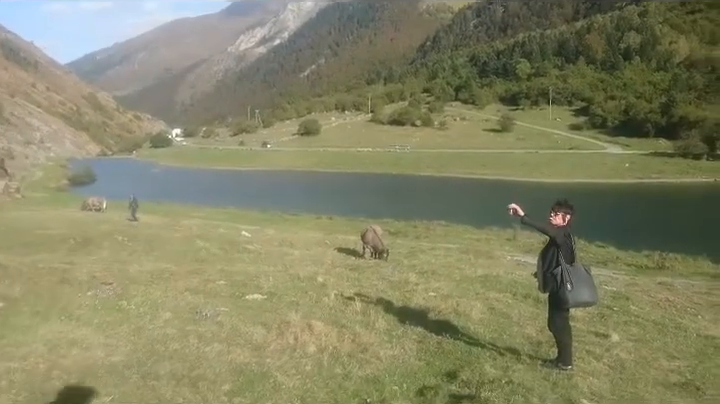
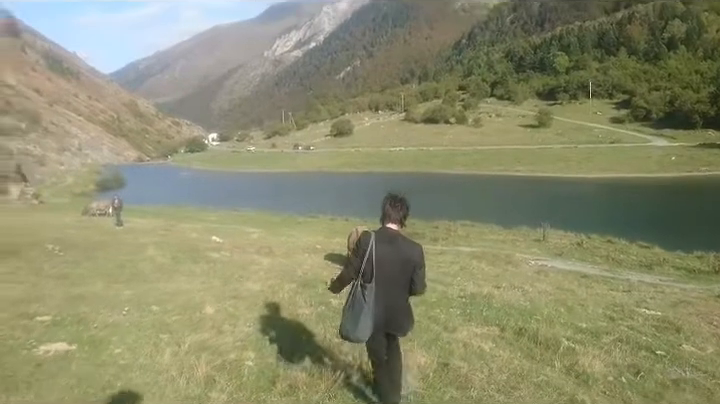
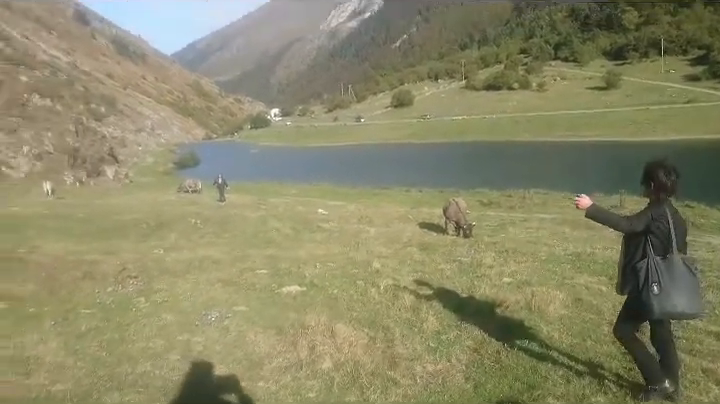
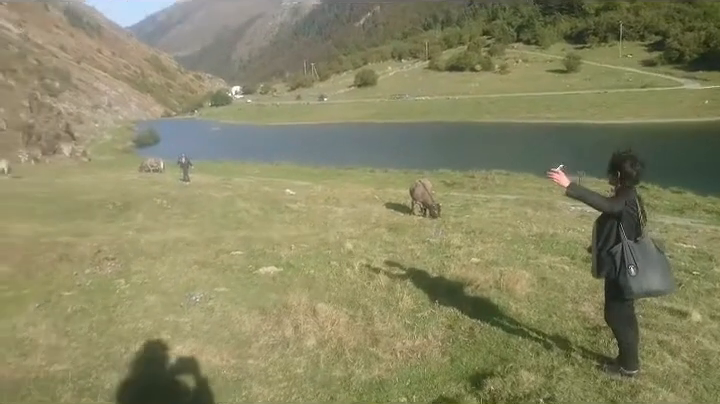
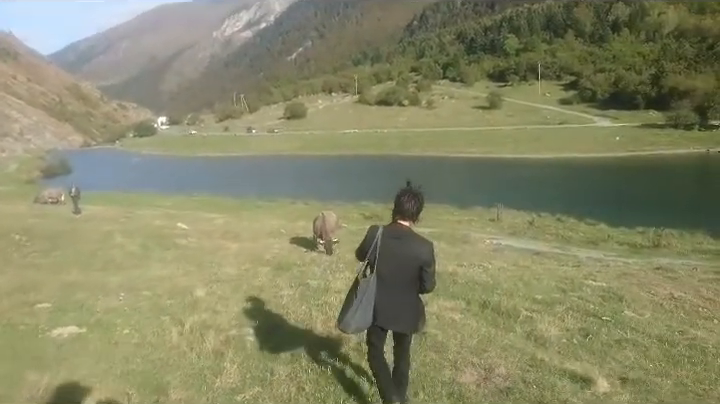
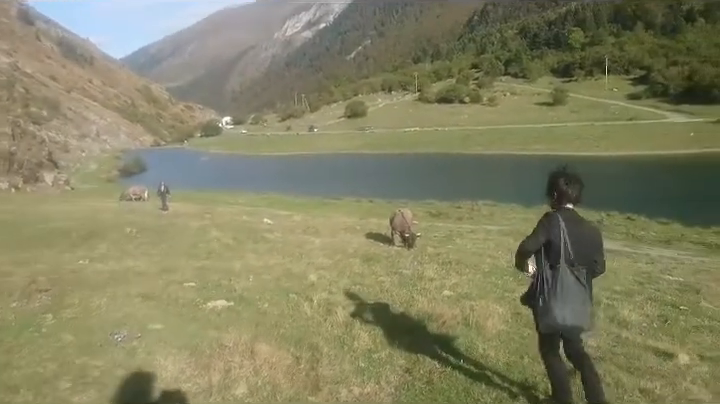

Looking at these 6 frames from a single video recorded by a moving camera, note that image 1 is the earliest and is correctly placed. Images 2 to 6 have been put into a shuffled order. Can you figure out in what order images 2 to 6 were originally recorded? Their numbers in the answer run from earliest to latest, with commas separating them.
4, 3, 6, 5, 2
